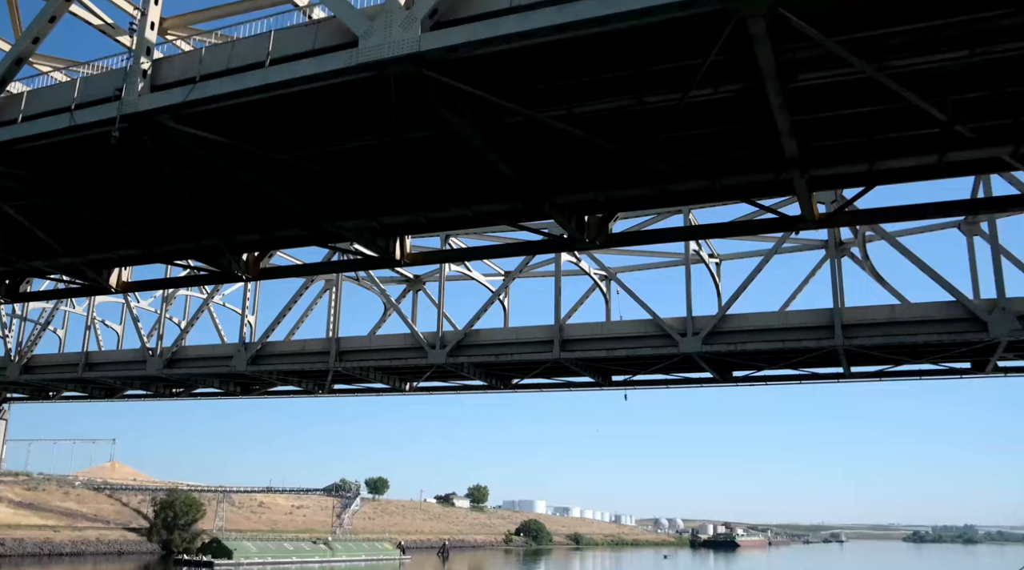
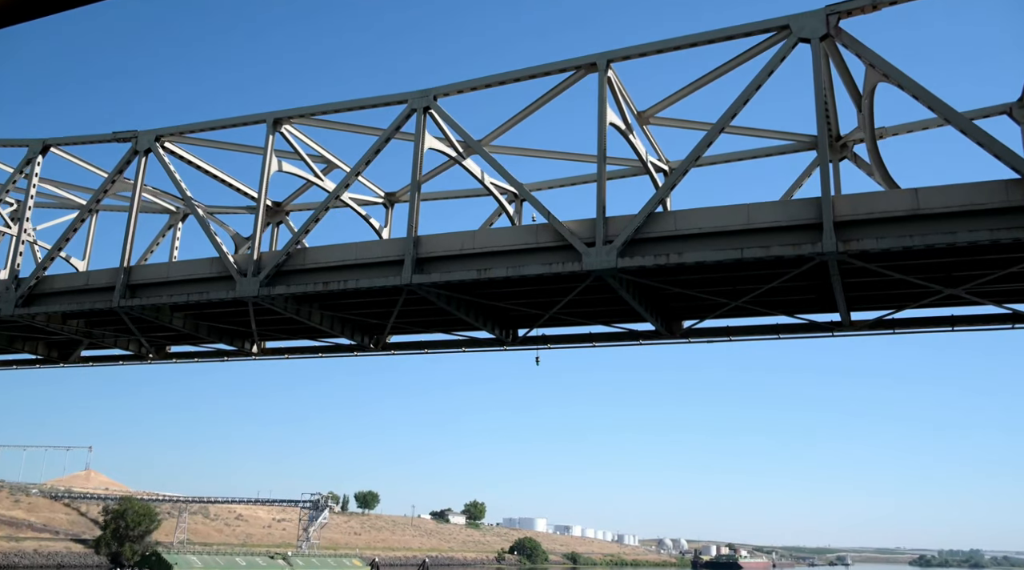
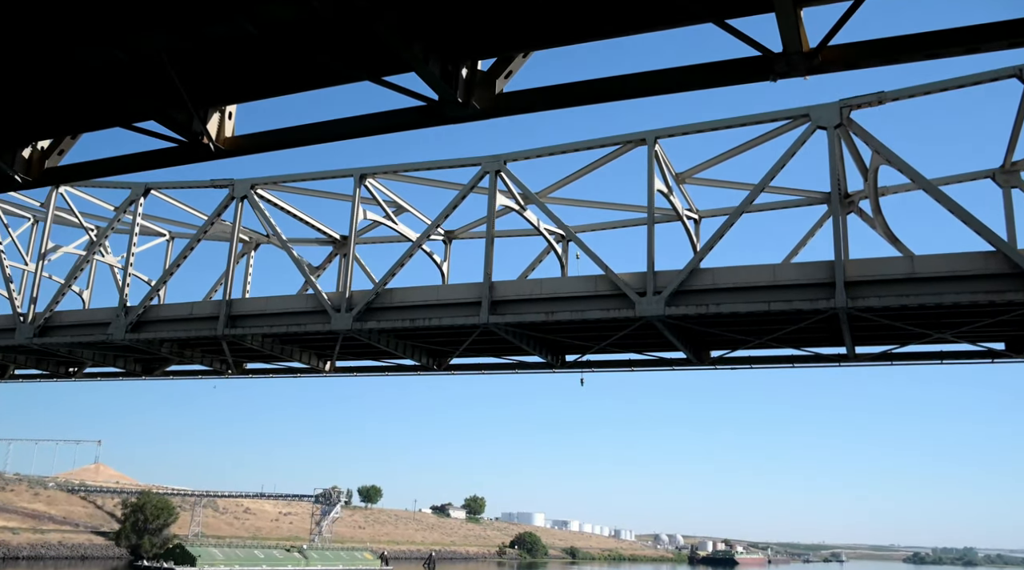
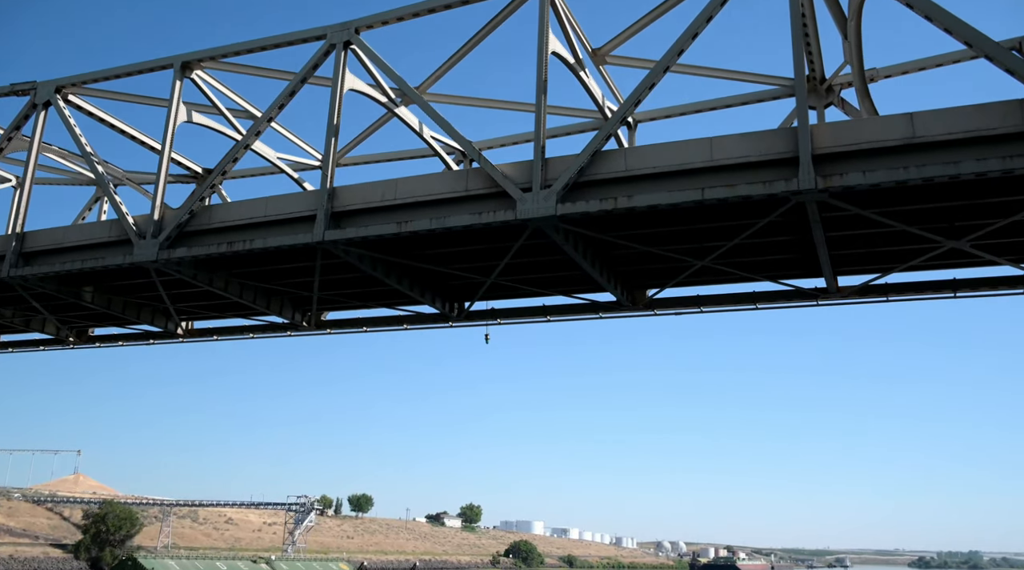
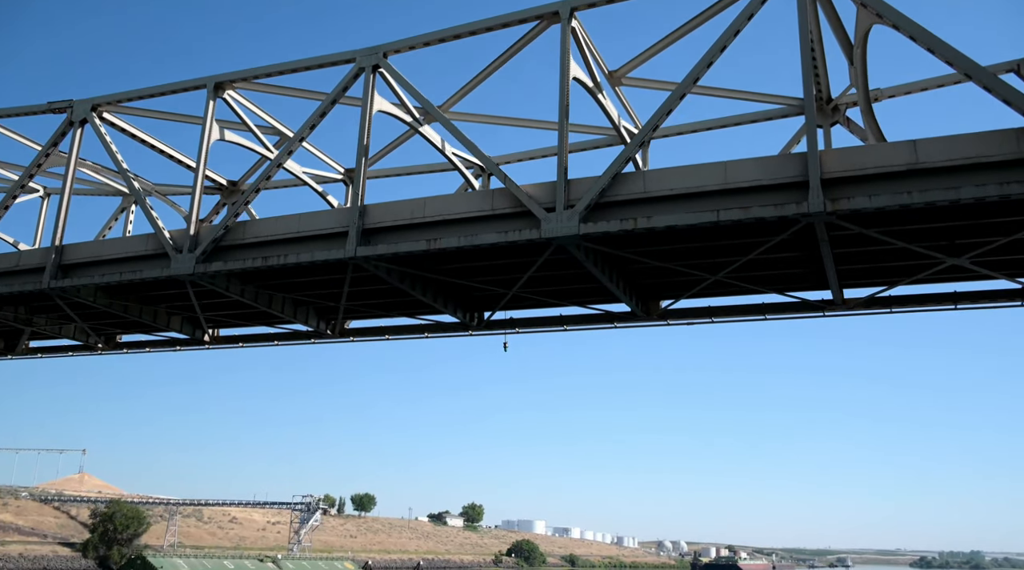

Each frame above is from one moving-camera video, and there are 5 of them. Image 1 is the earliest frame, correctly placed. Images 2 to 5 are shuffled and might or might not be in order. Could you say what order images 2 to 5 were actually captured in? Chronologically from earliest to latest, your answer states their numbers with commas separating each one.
3, 2, 5, 4
